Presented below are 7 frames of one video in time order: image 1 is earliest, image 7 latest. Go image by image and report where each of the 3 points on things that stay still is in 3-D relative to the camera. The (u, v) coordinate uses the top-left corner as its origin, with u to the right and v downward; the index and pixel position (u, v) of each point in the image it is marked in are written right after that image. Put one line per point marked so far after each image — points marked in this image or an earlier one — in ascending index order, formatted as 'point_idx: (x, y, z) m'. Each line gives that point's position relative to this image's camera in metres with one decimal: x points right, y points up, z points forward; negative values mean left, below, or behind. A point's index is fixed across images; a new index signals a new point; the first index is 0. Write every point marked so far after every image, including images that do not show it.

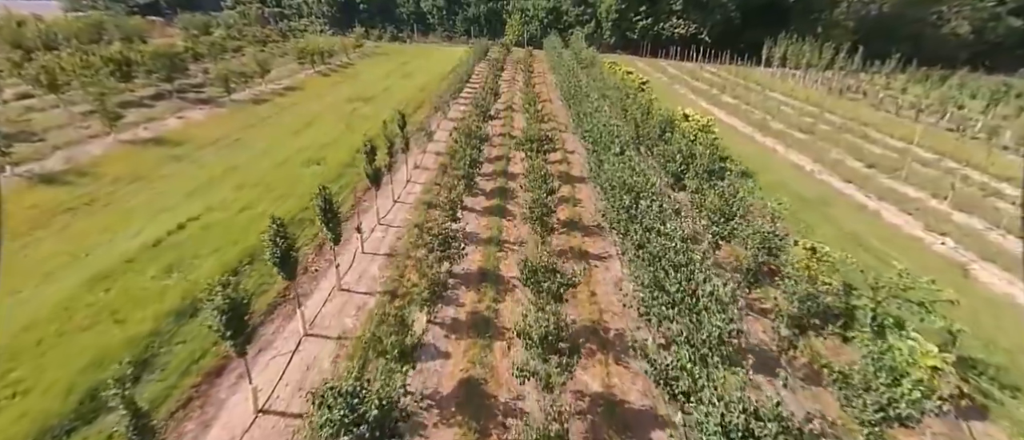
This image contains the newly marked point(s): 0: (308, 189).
0: (-8.8, +1.3, +19.3) m
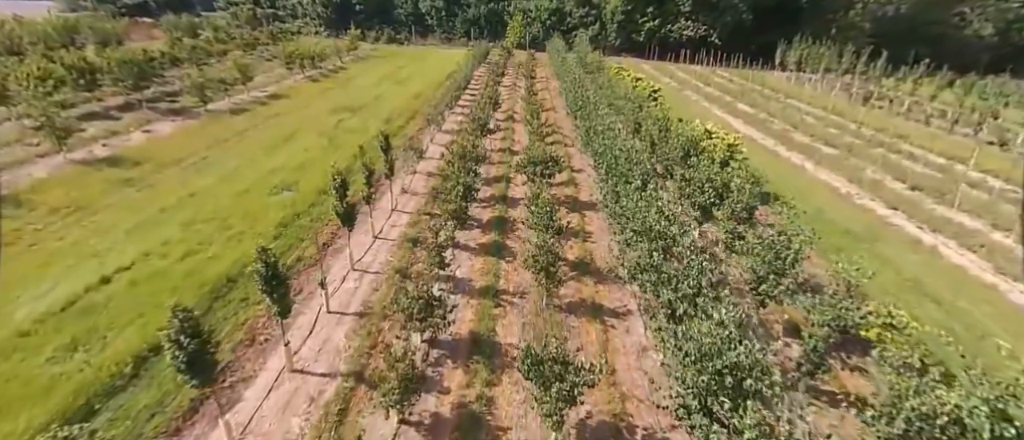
0: (-8.8, -0.1, +16.5) m
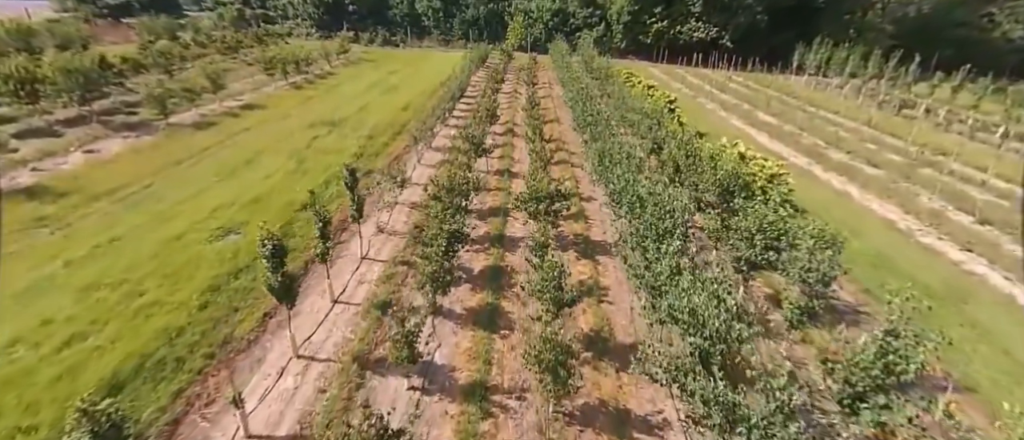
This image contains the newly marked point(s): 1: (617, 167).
0: (-8.9, -1.9, +12.8) m
1: (+4.5, +2.1, +19.2) m
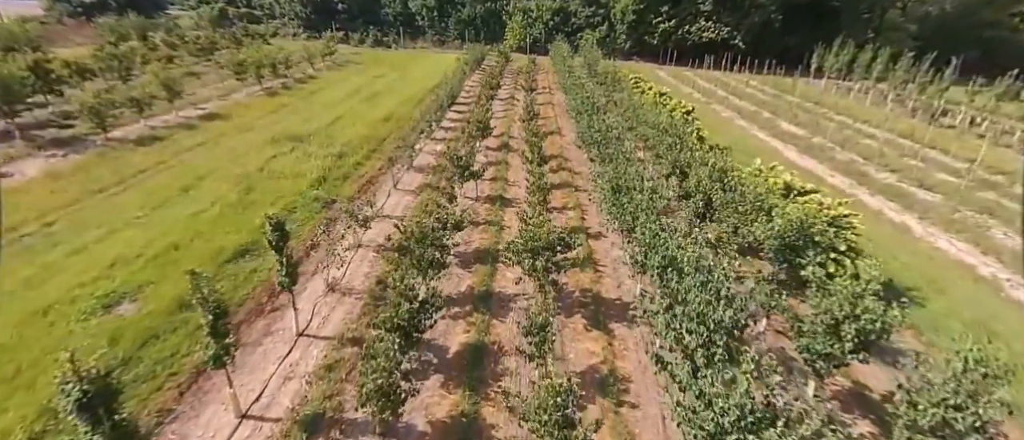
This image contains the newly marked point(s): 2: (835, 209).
0: (-9.3, -3.6, +8.8) m
1: (+4.1, +0.5, +15.2) m
2: (+10.1, +0.3, +14.1) m
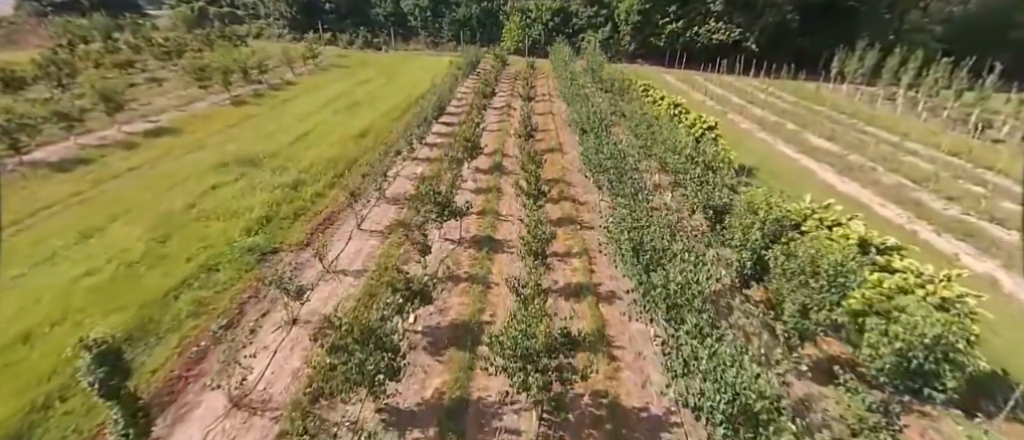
0: (-9.6, -5.4, +4.8) m
1: (+3.8, -1.4, +11.2) m
2: (+9.7, -1.5, +10.0) m
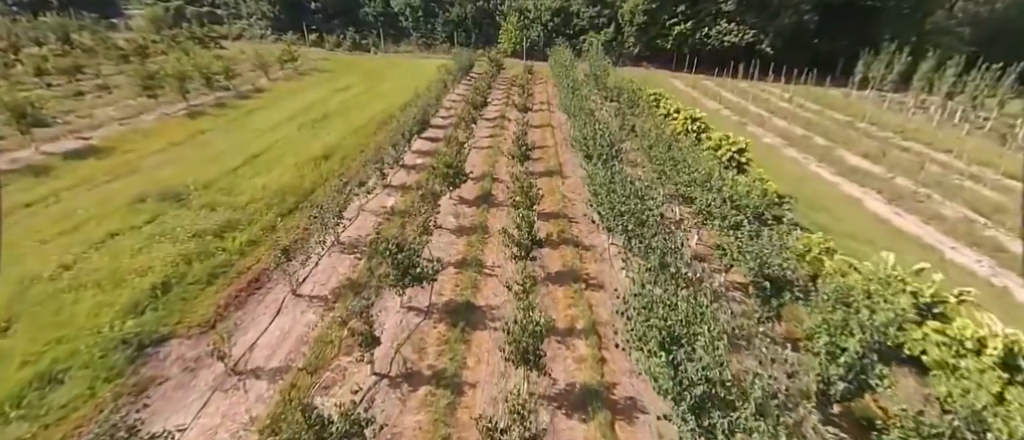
0: (-10.1, -7.2, +0.6) m
1: (+3.3, -3.2, +7.0) m
2: (+9.2, -3.4, +5.8) m
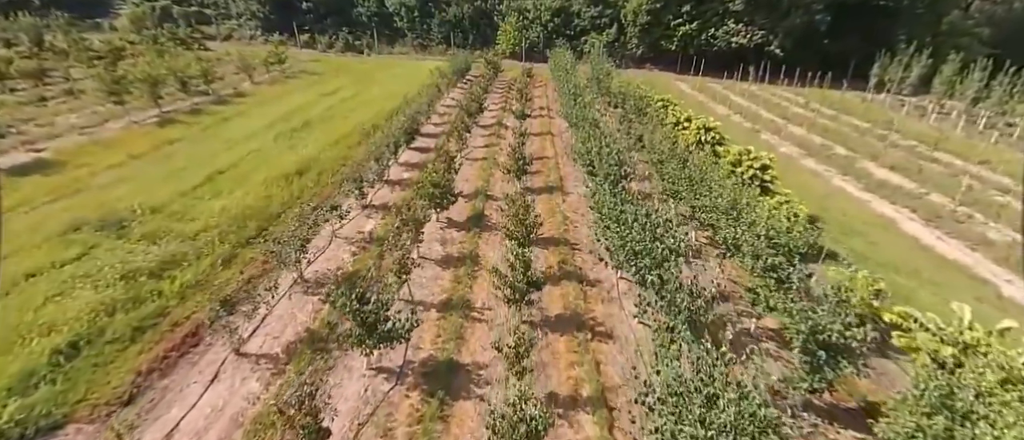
0: (-10.4, -8.2, -1.7) m
1: (+3.0, -4.3, +4.7) m
2: (+9.0, -4.4, +3.5) m
